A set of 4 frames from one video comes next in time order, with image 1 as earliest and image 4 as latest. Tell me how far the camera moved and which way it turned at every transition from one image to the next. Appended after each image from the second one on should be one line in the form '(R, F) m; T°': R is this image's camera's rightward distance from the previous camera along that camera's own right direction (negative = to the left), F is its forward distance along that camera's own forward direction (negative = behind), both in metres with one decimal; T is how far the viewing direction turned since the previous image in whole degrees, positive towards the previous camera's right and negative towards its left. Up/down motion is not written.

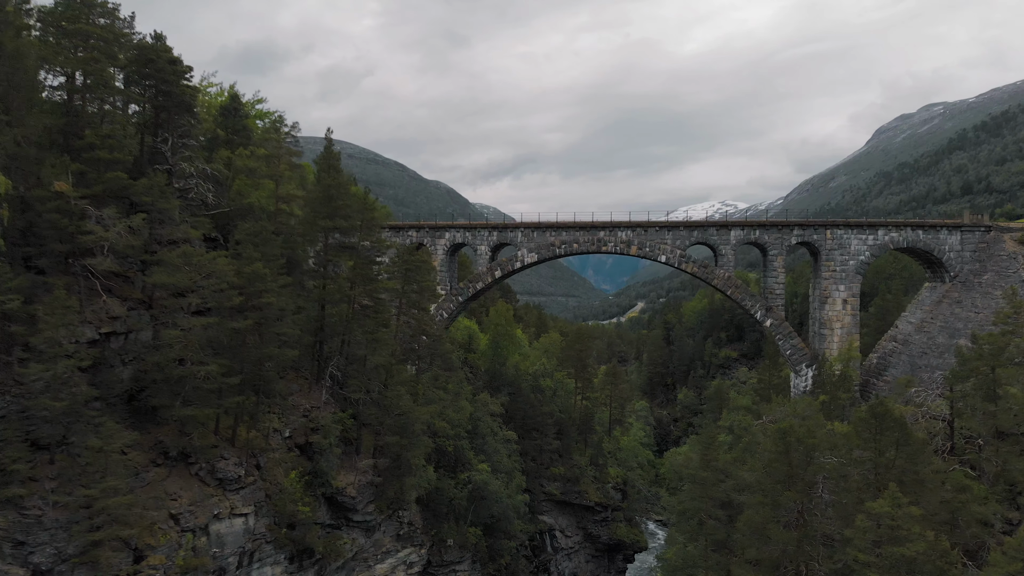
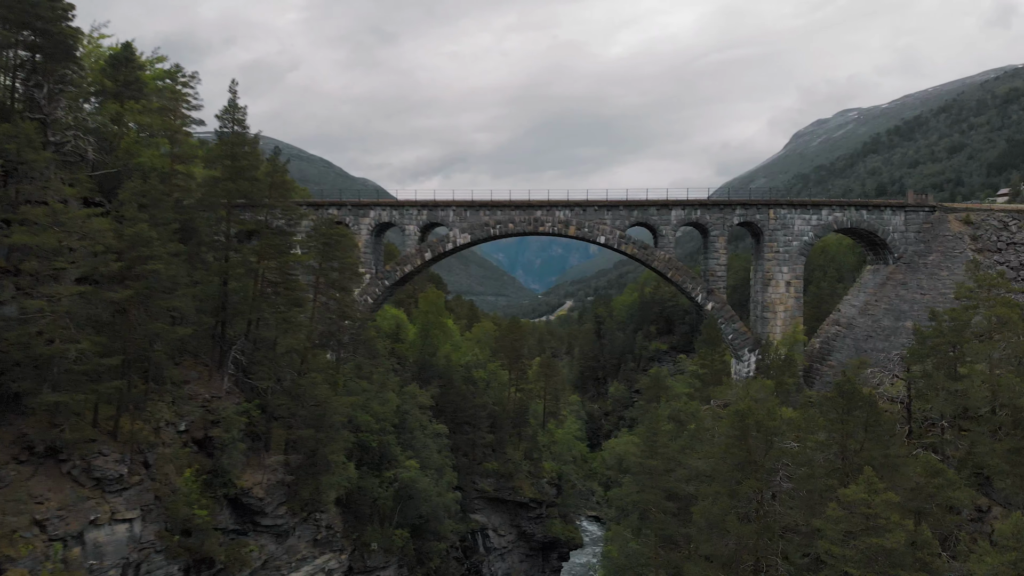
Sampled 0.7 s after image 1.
(0.0, +2.1) m; +5°
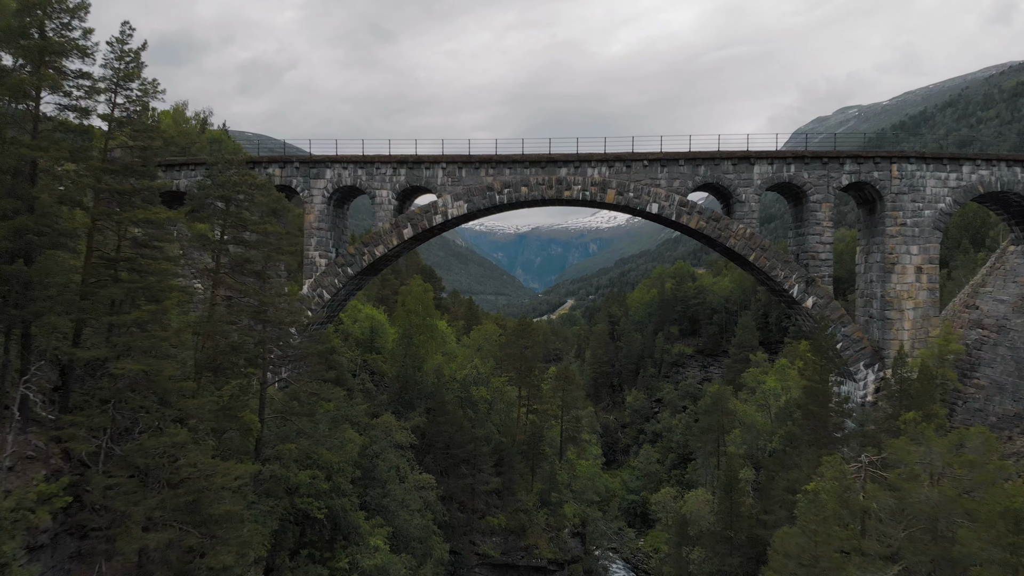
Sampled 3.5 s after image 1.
(-0.4, +8.5) m; 0°
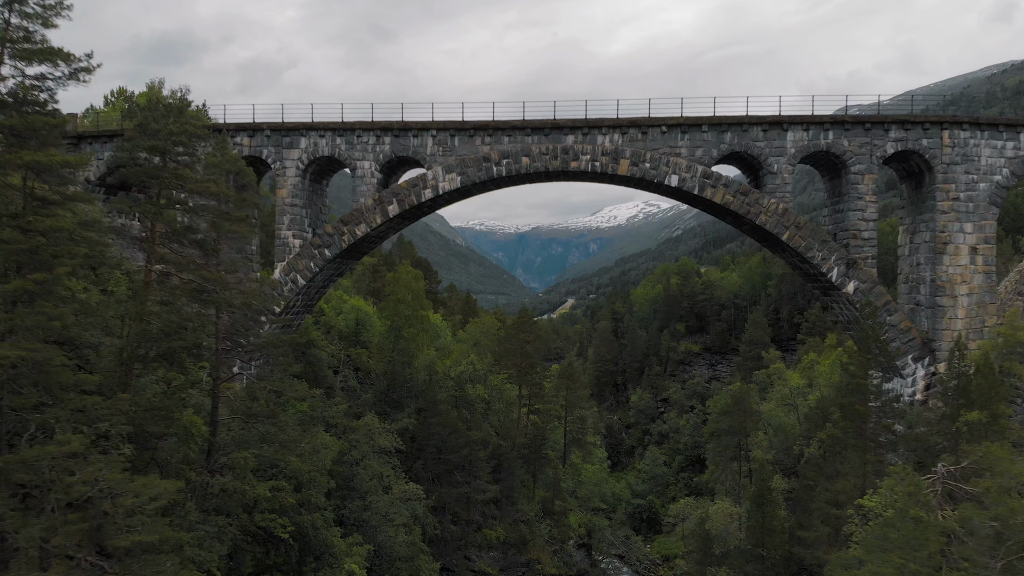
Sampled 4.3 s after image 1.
(0.0, +2.4) m; 0°
